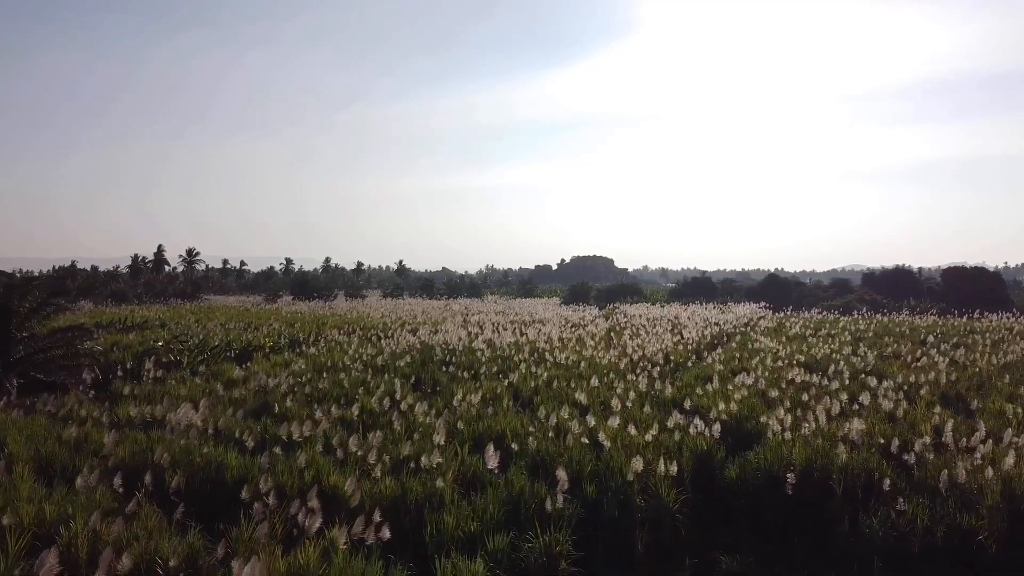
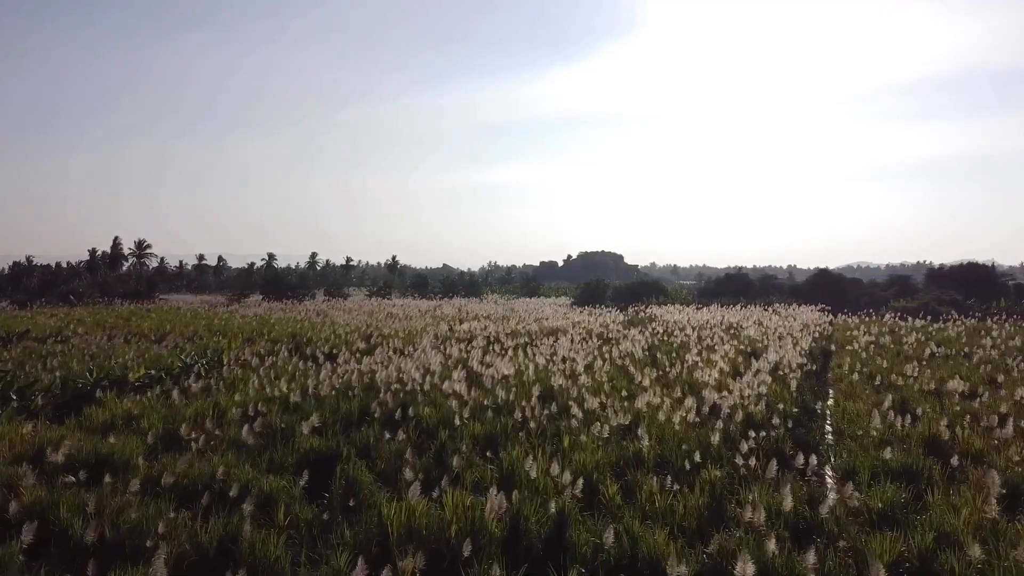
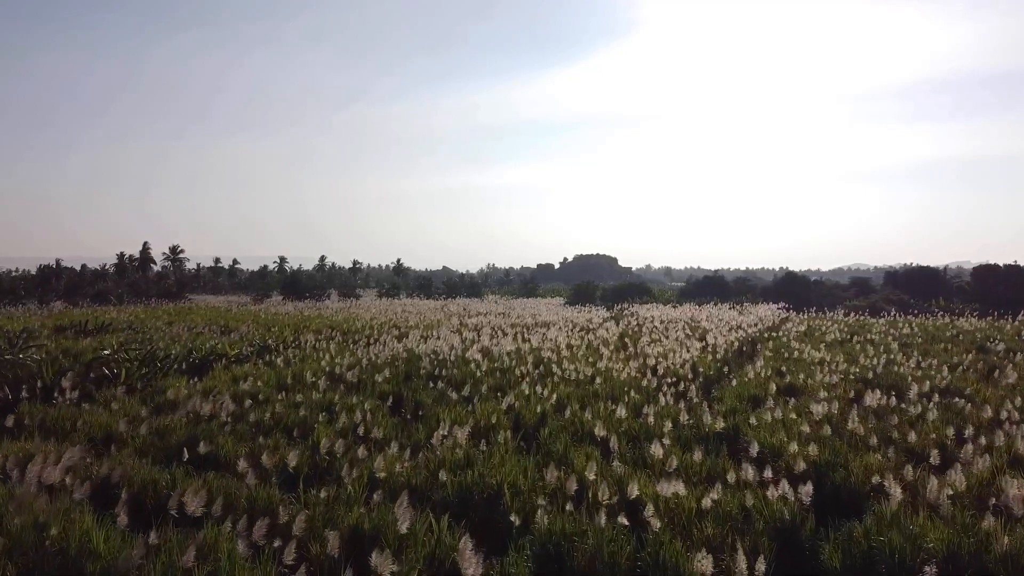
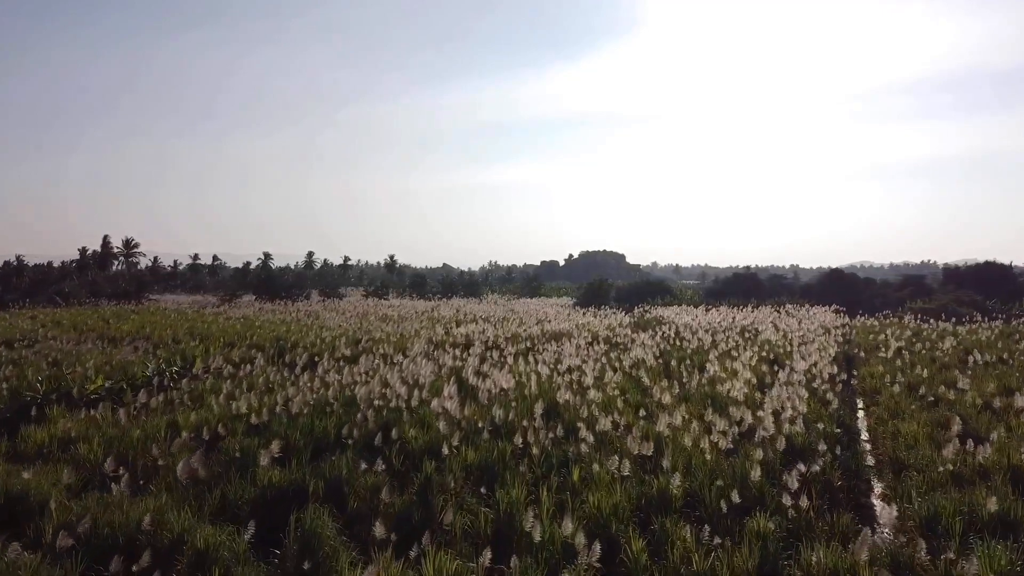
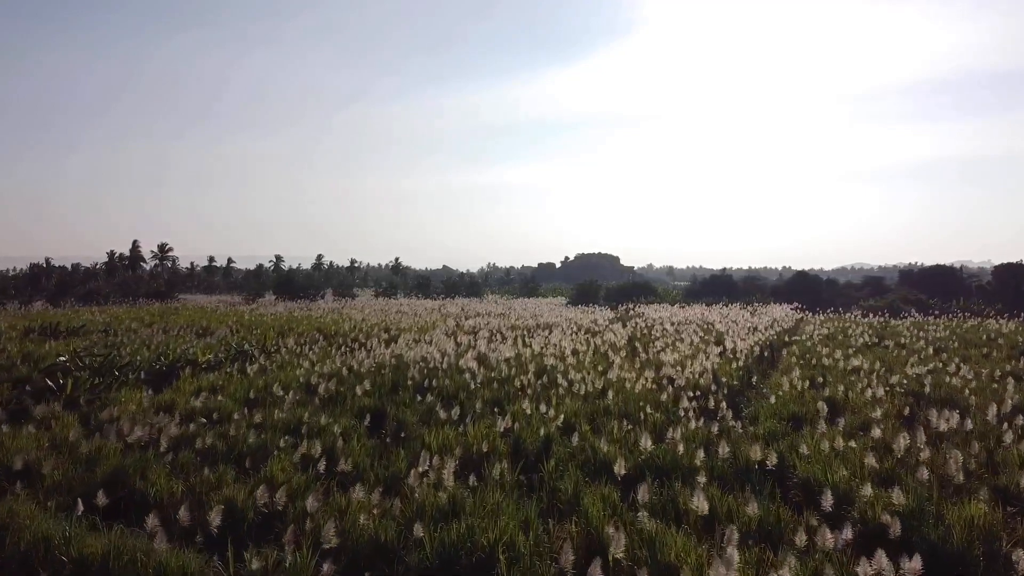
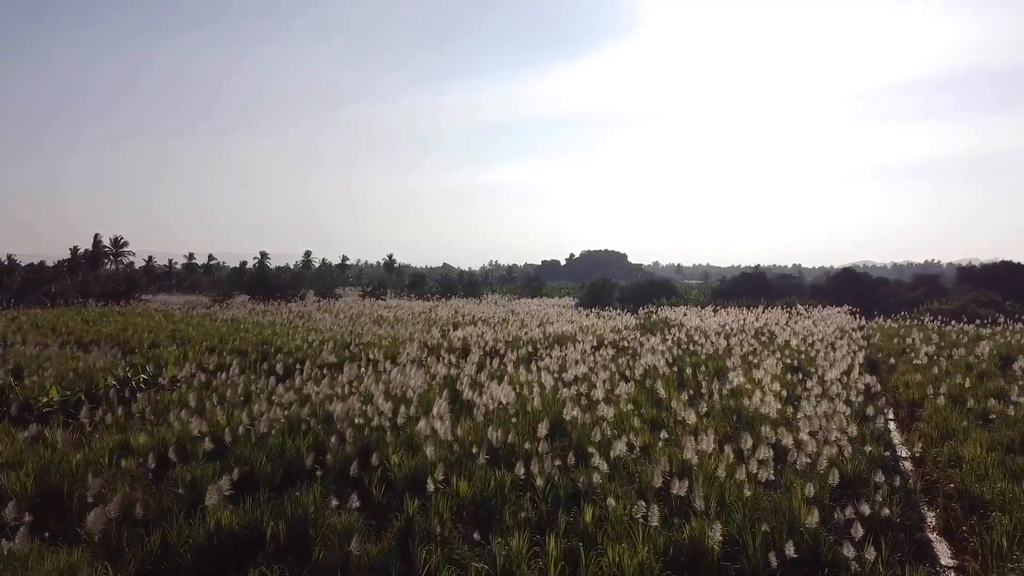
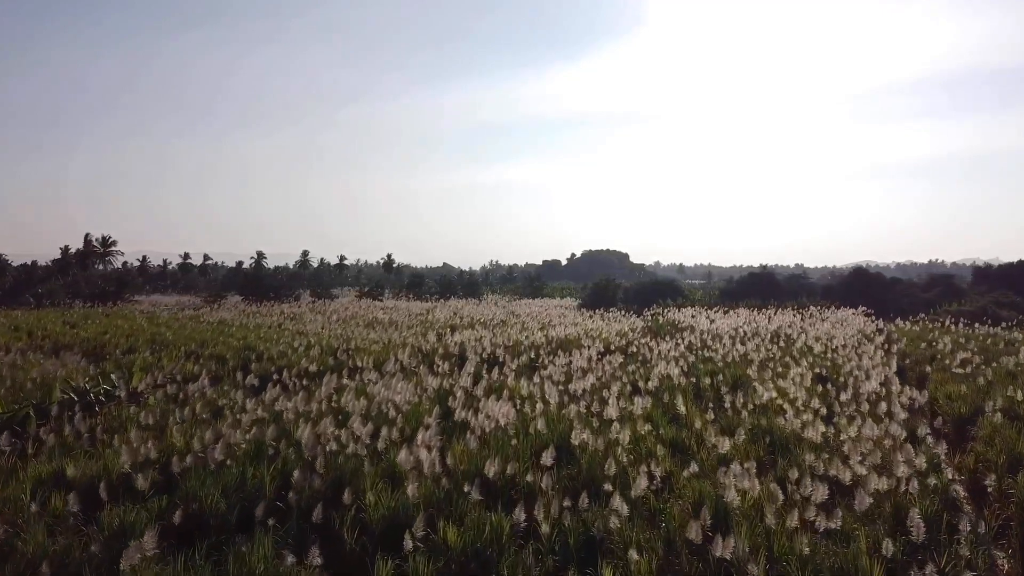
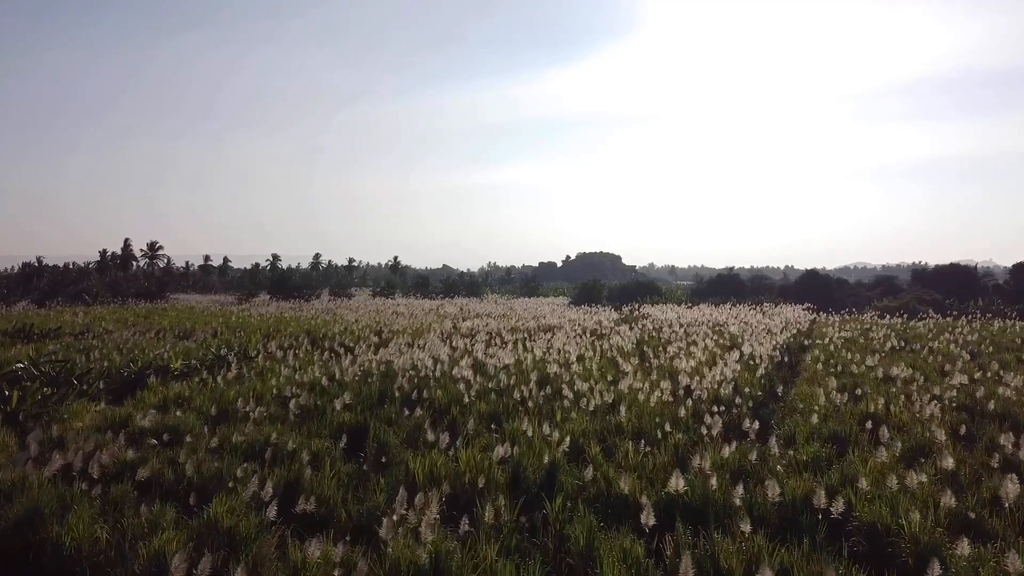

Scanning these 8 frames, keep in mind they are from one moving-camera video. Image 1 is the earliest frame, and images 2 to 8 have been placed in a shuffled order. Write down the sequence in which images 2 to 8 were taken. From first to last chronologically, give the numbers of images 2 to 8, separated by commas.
3, 5, 8, 2, 4, 6, 7
